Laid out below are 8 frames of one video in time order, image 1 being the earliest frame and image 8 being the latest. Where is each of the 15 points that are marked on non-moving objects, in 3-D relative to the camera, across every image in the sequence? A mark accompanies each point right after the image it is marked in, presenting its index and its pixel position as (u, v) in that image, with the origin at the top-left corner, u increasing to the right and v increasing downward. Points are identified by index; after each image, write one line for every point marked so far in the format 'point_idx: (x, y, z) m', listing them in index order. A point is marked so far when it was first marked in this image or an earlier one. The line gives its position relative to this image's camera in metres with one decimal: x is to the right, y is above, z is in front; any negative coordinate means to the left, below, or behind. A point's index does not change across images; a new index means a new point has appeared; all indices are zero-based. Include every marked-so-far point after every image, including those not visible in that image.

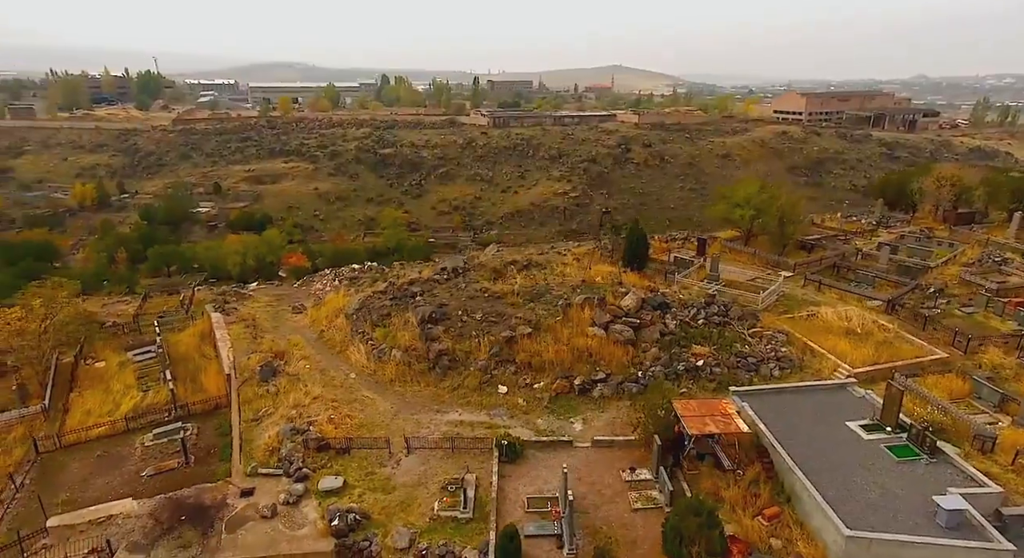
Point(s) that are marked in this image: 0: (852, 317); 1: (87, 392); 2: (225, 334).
0: (+8.4, -1.0, +14.3) m
1: (-11.2, -3.0, +15.1) m
2: (-8.4, -1.5, +16.8) m
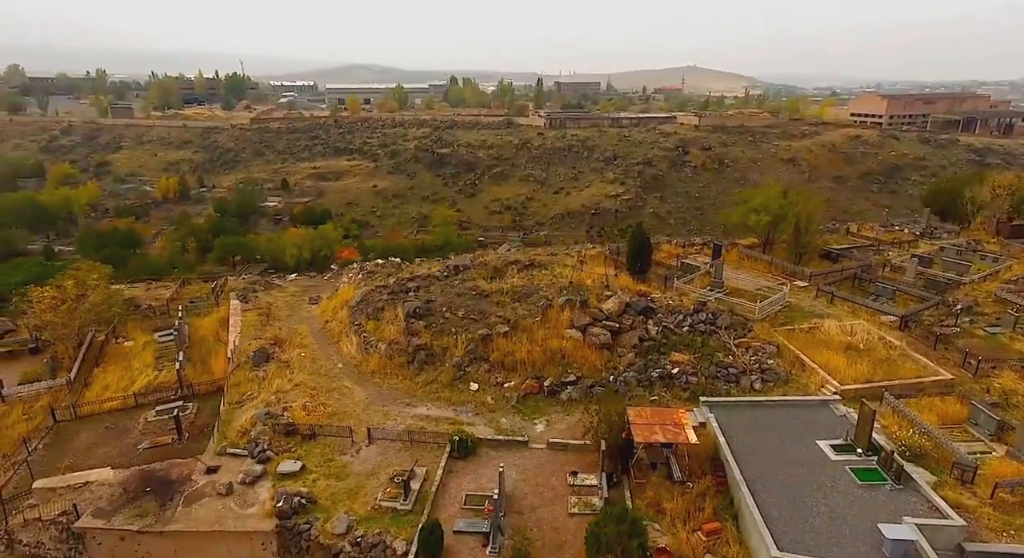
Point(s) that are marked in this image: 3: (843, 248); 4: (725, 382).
0: (+8.1, -1.3, +13.4) m
1: (-11.4, -2.5, +16.3) m
2: (-8.4, -1.2, +17.7) m
3: (+11.3, +1.0, +19.4) m
4: (+4.4, -2.1, +11.7) m
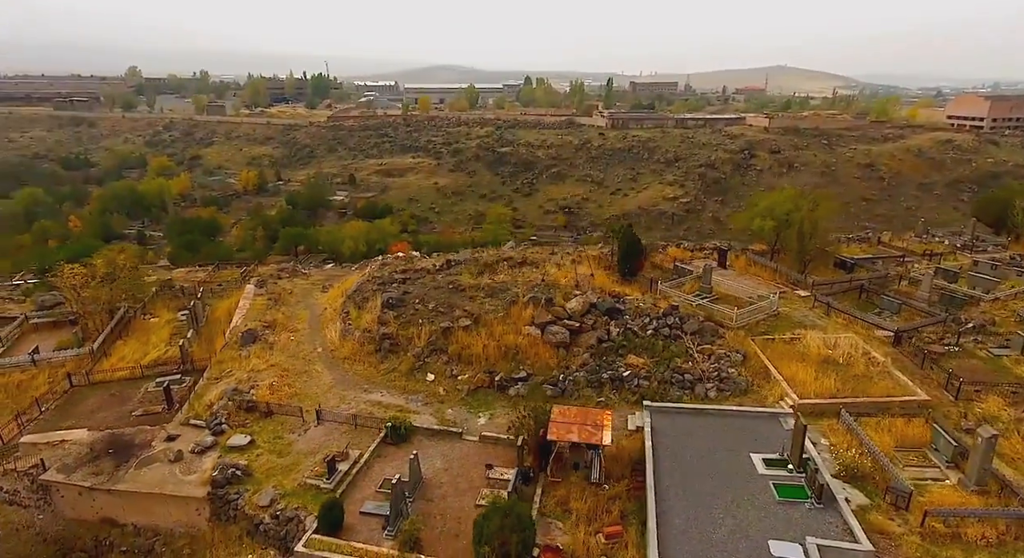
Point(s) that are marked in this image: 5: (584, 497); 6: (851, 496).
0: (+7.2, -1.5, +12.6) m
1: (-11.8, -2.0, +17.8) m
2: (-8.6, -0.8, +18.8) m
3: (+11.2, +0.6, +18.2) m
4: (+3.3, -2.2, +11.3) m
5: (+1.1, -3.4, +8.9) m
6: (+5.1, -3.2, +8.6) m
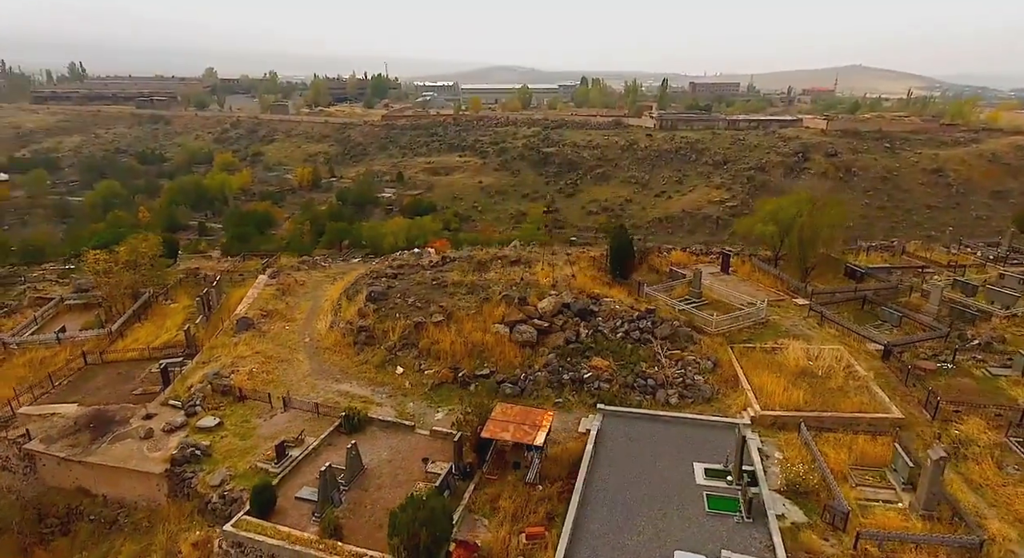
0: (+6.5, -1.6, +12.0) m
1: (-12.0, -1.5, +18.9) m
2: (-8.7, -0.4, +19.6) m
3: (+11.0, +0.3, +17.2) m
4: (+2.5, -2.2, +11.1) m
5: (0.0, -3.4, +8.9) m
6: (+4.0, -3.3, +8.2) m
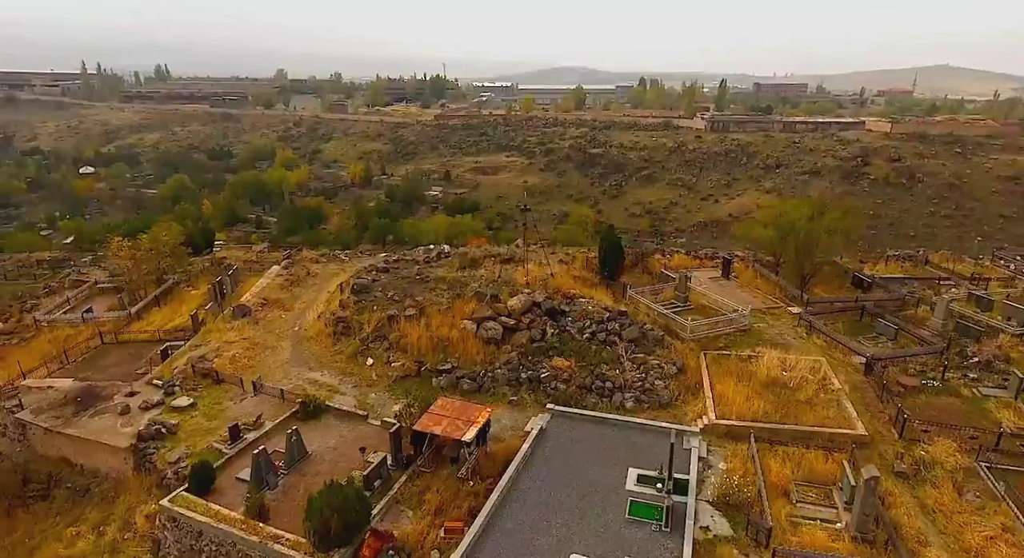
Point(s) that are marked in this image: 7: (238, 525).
0: (+5.7, -1.8, +11.5) m
1: (-12.1, -1.1, +19.9) m
2: (-8.7, -0.1, +20.4) m
3: (+10.7, 0.0, +16.2) m
4: (+1.6, -2.2, +10.9) m
5: (-1.1, -3.3, +8.9) m
6: (+2.8, -3.4, +7.9) m
7: (-3.9, -3.5, +8.2) m
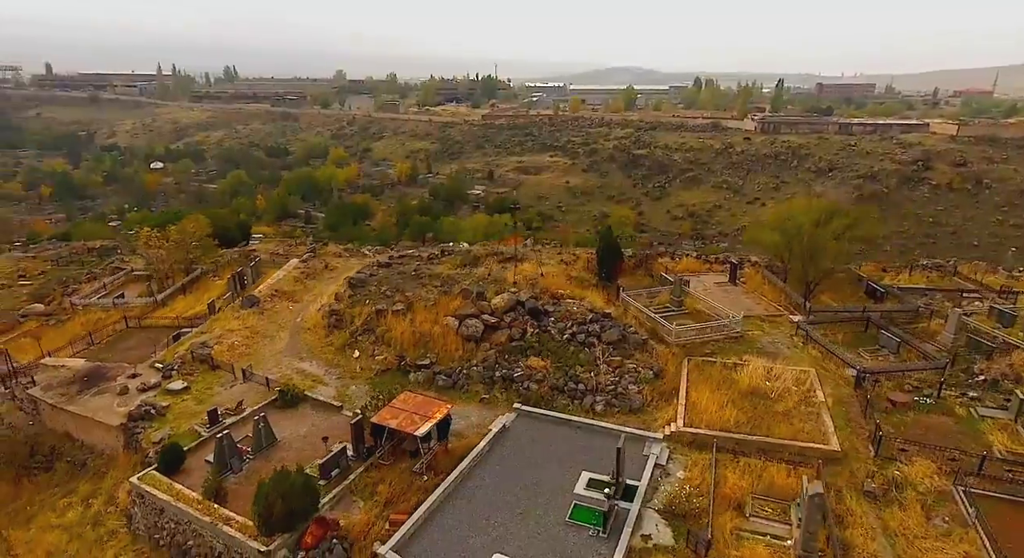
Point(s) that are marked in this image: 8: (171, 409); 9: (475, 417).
0: (+5.2, -1.9, +11.0) m
1: (-11.9, -0.7, +20.9) m
2: (-8.4, +0.2, +21.1) m
3: (+10.6, -0.3, +15.3) m
4: (+1.0, -2.2, +10.8) m
5: (-1.8, -3.2, +9.0) m
6: (+1.9, -3.4, +7.7) m
7: (-4.7, -3.4, +8.5) m
8: (-7.0, -2.7, +11.7) m
9: (-0.7, -2.6, +10.5) m
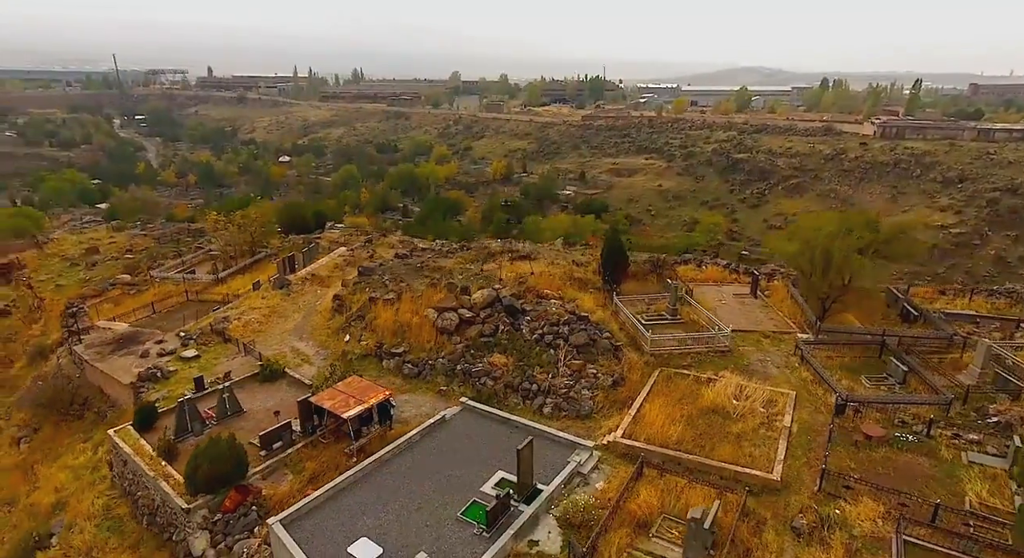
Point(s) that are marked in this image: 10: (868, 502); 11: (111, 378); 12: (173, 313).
0: (+4.2, -2.1, +10.2) m
1: (-10.7, 0.0, +22.8) m
2: (-7.3, +0.7, +22.4) m
3: (+10.5, -0.8, +13.5) m
4: (+0.1, -2.2, +10.6) m
5: (-3.1, -3.0, +9.4) m
6: (+0.4, -3.4, +7.4) m
7: (-6.0, -3.0, +9.4) m
8: (-7.6, -2.2, +13.0) m
9: (-1.6, -2.4, +10.7) m
10: (+4.8, -3.0, +7.6) m
11: (-9.2, -2.3, +13.1) m
12: (-11.5, -1.2, +19.1) m
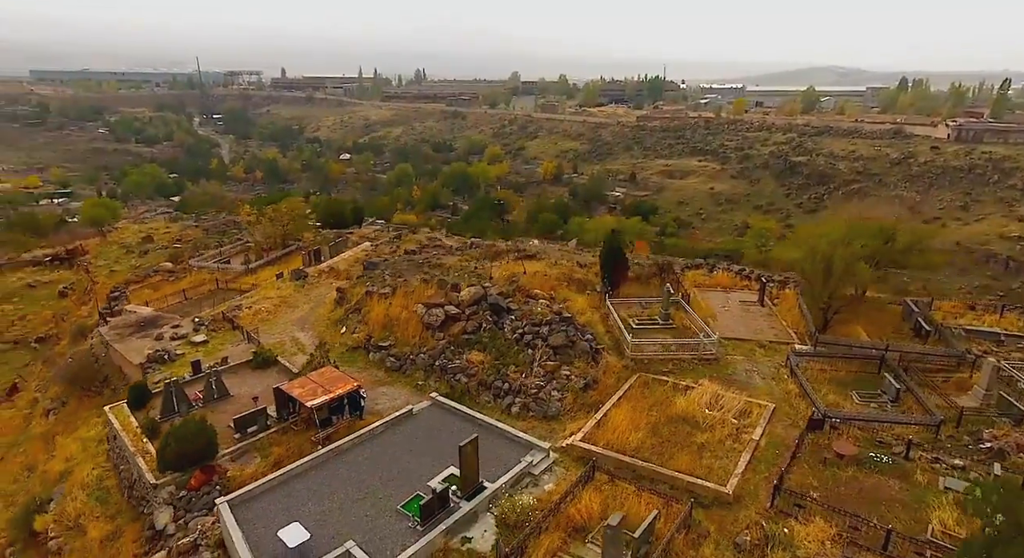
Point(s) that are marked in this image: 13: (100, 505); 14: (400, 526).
0: (+3.6, -2.2, +9.8) m
1: (-10.0, +0.4, +23.8) m
2: (-6.6, +1.0, +23.1) m
3: (+10.2, -1.1, +12.6) m
4: (-0.4, -2.1, +10.7) m
5: (-3.7, -2.8, +9.7) m
6: (-0.5, -3.4, +7.4) m
7: (-6.6, -2.7, +10.0) m
8: (-7.9, -1.9, +13.7) m
9: (-2.1, -2.3, +10.9) m
10: (+3.9, -3.1, +7.2) m
11: (-9.5, -2.0, +14.0) m
12: (-11.1, -0.8, +20.1) m
13: (-7.2, -4.0, +10.1) m
14: (-1.5, -3.3, +7.5) m
